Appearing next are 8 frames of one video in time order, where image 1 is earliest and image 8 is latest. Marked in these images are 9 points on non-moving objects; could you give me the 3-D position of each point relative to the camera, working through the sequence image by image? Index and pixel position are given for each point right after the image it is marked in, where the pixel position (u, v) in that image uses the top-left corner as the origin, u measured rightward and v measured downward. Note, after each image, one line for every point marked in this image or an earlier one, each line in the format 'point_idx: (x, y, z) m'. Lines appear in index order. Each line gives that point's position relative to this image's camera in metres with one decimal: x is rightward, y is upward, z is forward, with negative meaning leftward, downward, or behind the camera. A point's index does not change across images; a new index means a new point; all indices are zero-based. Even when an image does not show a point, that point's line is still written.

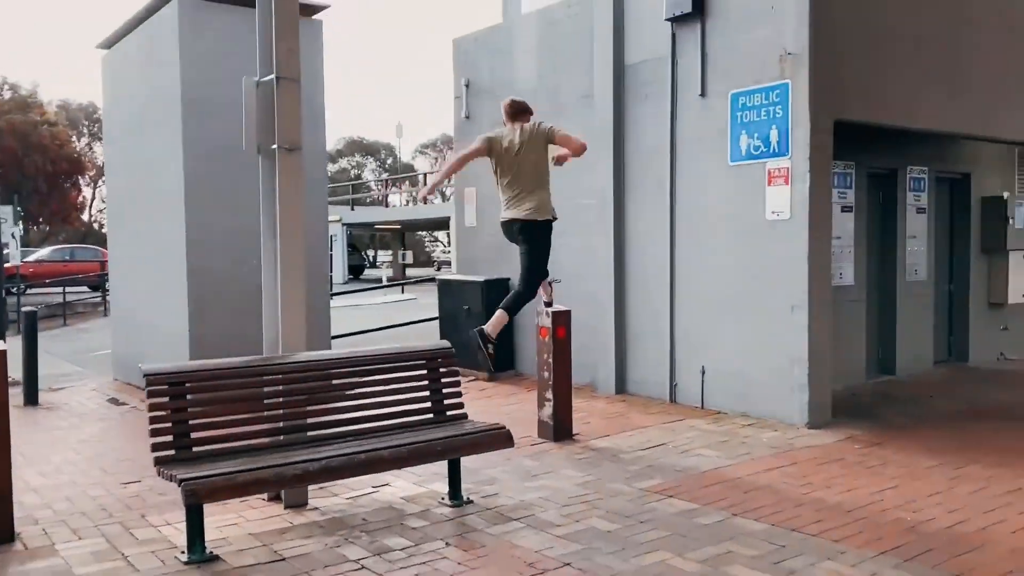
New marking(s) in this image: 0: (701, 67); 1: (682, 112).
0: (+1.4, +1.6, +6.4) m
1: (+1.3, +1.3, +6.6) m
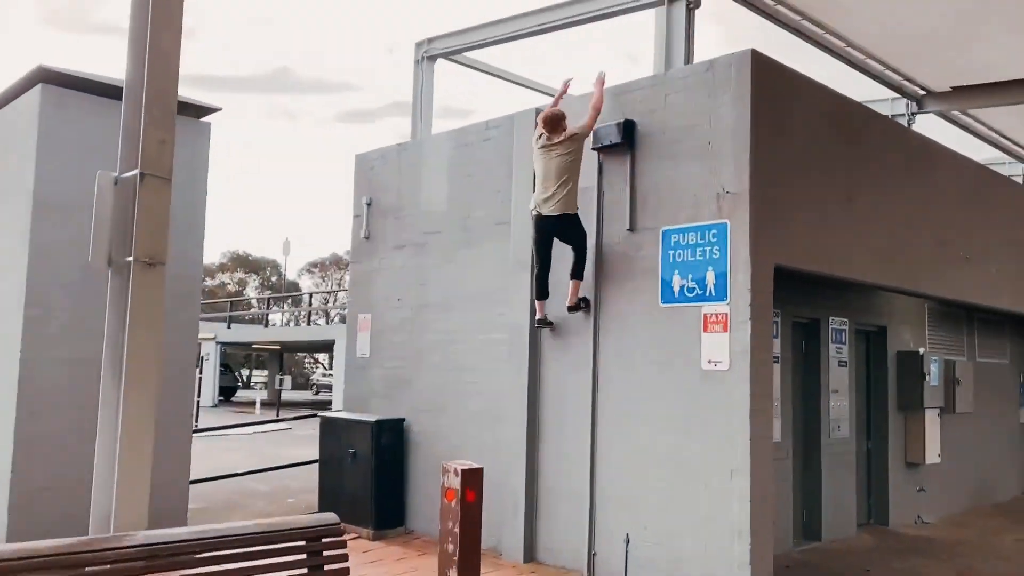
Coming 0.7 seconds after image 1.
0: (+0.8, +0.6, +5.9) m
1: (+0.7, +0.3, +6.0) m
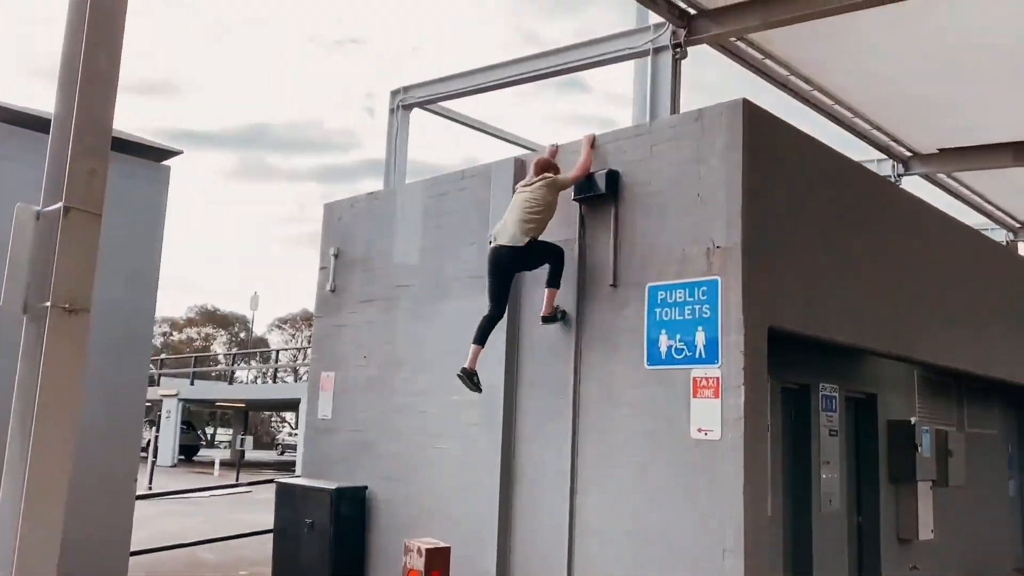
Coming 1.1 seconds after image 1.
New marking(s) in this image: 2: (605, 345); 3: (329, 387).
0: (+0.6, +0.2, +5.6) m
1: (+0.5, -0.1, +5.7) m
2: (+0.6, -0.4, +5.5) m
3: (-1.6, -0.8, +7.4) m
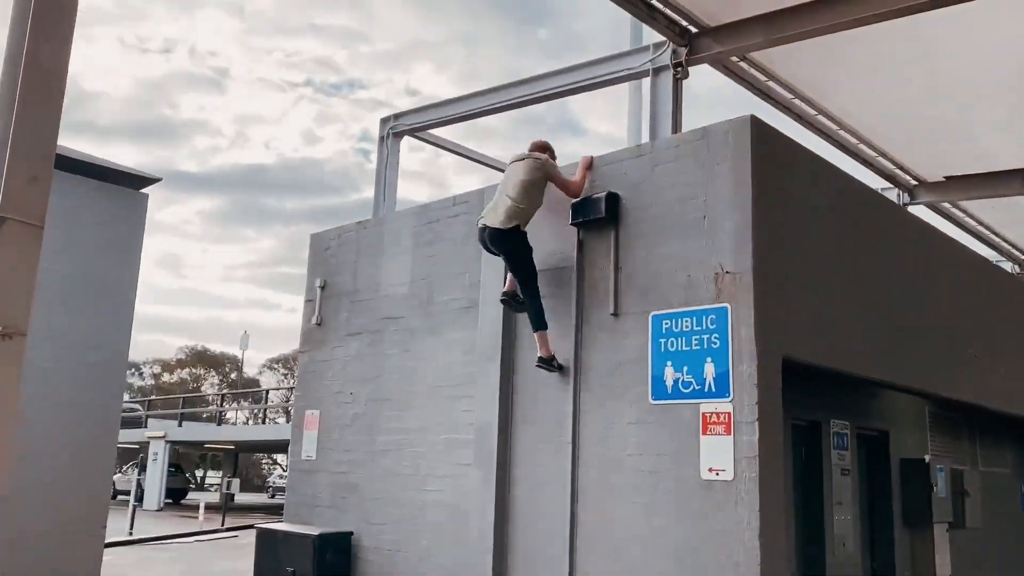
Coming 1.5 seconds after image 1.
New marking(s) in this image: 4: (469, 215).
0: (+0.6, 0.0, +5.2) m
1: (+0.5, -0.3, +5.3) m
2: (+0.6, -0.5, +5.2) m
3: (-1.6, -1.1, +7.0) m
4: (-0.3, +0.5, +6.2) m
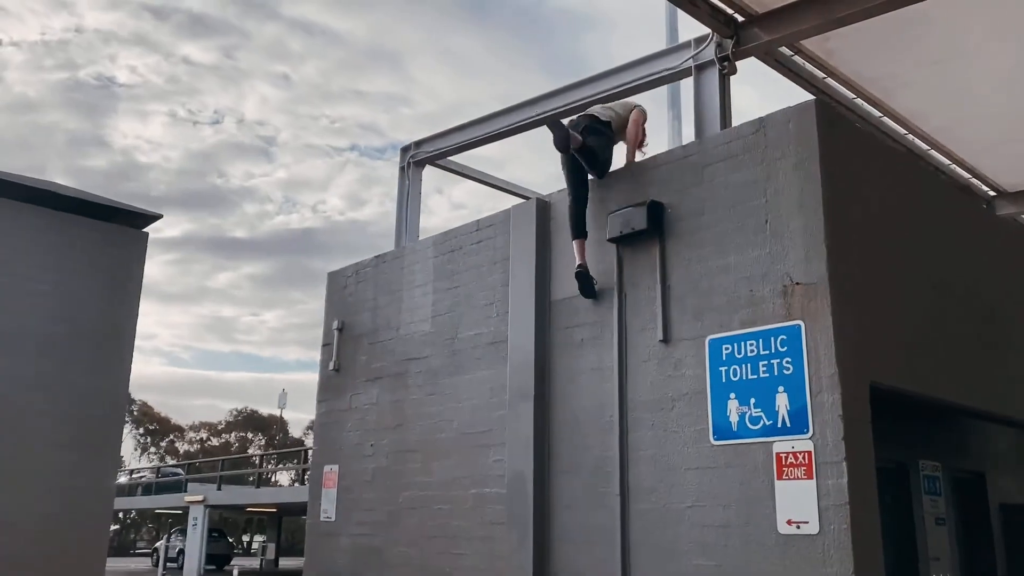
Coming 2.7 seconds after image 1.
0: (+0.8, -0.1, +4.5) m
1: (+0.6, -0.4, +4.6) m
2: (+0.7, -0.6, +4.4) m
3: (-1.3, -1.4, +6.4) m
4: (-0.1, +0.3, +5.5) m
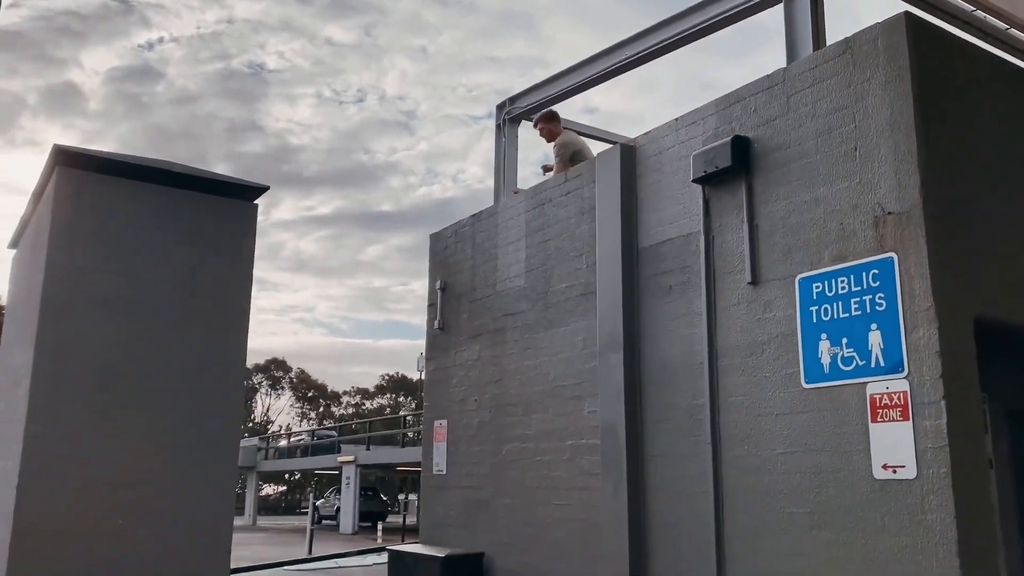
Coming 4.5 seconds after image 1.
0: (+1.2, +0.2, +4.3) m
1: (+1.1, -0.1, +4.4) m
2: (+1.1, -0.3, +4.2) m
3: (-0.5, -1.1, +6.5) m
4: (+0.4, +0.6, +5.5) m
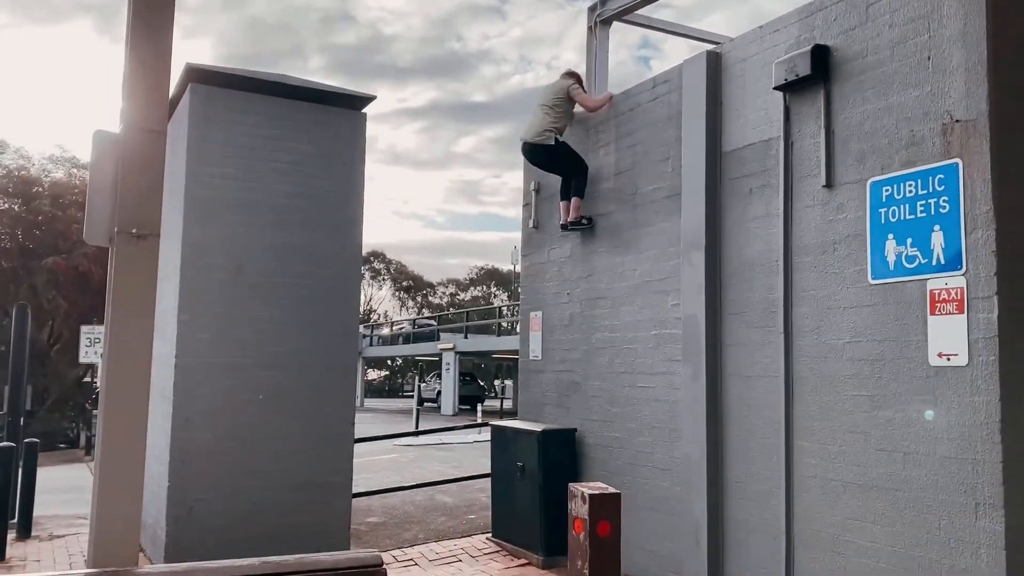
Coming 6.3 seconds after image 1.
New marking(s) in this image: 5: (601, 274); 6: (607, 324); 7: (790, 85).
0: (+1.6, +0.7, +4.6) m
1: (+1.6, +0.4, +4.7) m
2: (+1.6, +0.2, +4.6) m
3: (+0.2, -0.3, +7.1) m
4: (+1.0, +1.3, +5.8) m
5: (+0.6, +0.1, +6.3) m
6: (+0.7, -0.2, +6.2) m
7: (+1.5, +1.1, +4.8) m
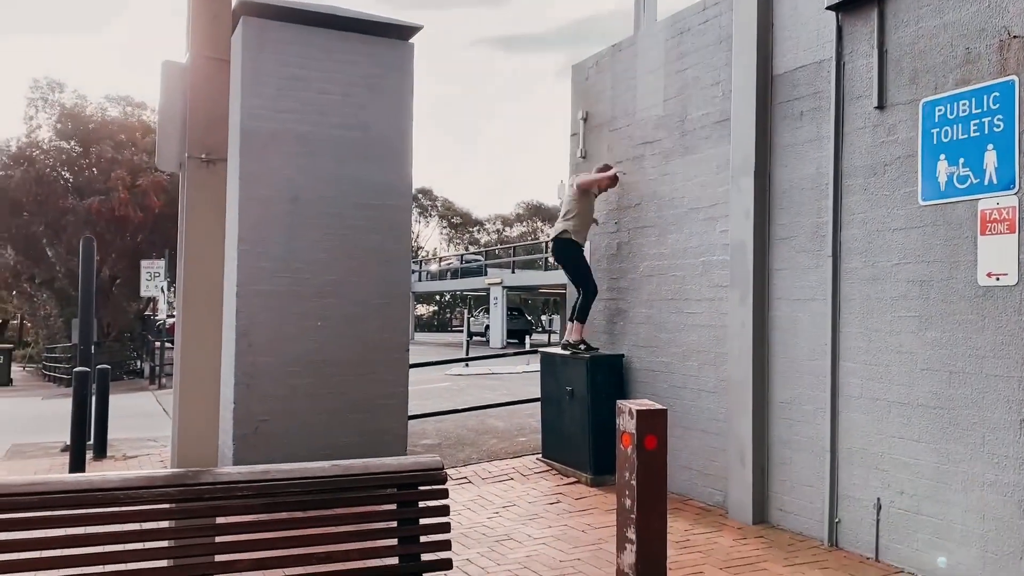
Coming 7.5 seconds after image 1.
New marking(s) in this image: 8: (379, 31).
0: (+1.9, +1.1, +4.5) m
1: (+1.8, +0.8, +4.7) m
2: (+1.9, +0.6, +4.6) m
3: (+0.6, +0.3, +7.2) m
4: (+1.3, +1.7, +5.7) m
5: (+1.0, +0.6, +6.4) m
6: (+1.0, +0.3, +6.3) m
7: (+1.8, +1.5, +4.7) m
8: (-1.0, +1.9, +6.5) m
